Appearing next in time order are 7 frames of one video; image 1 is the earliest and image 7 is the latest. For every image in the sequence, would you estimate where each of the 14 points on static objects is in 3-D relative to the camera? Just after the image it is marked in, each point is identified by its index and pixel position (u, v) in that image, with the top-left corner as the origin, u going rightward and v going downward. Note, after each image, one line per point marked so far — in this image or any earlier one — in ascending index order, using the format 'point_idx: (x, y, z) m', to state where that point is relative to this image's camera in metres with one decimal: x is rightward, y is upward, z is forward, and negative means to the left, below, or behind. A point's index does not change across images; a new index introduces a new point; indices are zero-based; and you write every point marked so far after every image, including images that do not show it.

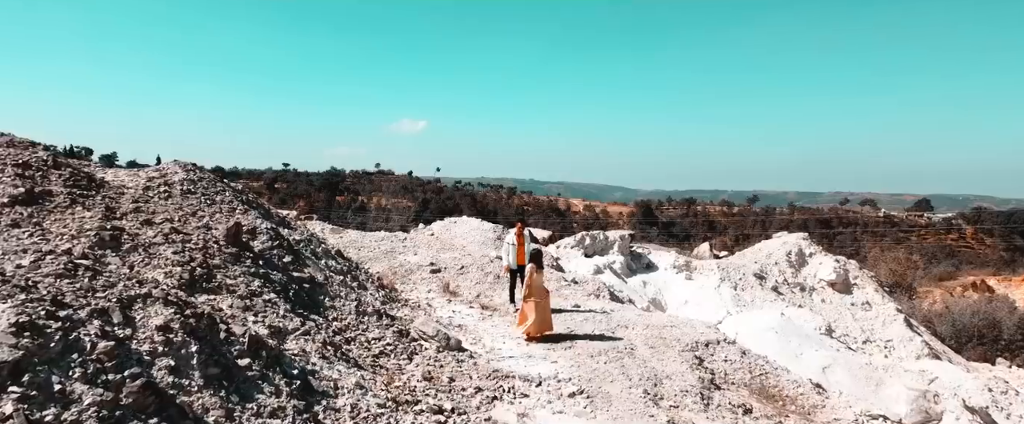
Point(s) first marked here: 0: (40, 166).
0: (-3.7, +0.4, +4.5) m
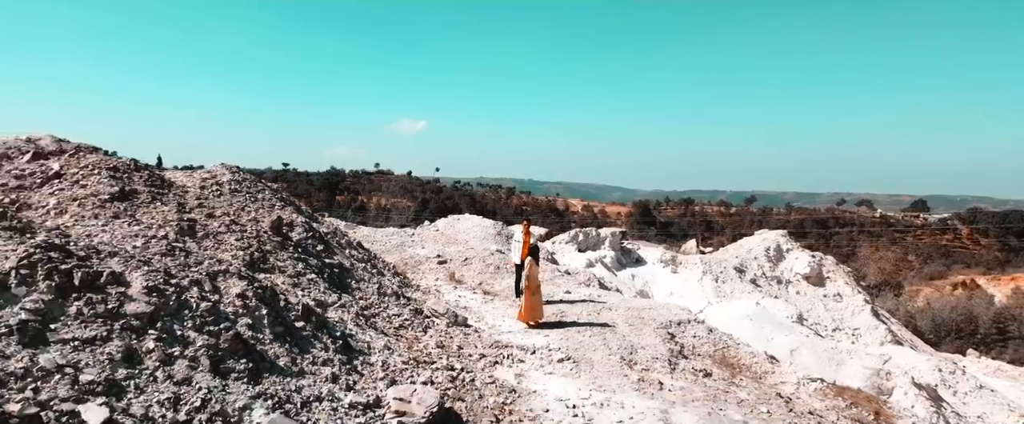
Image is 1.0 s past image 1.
0: (-3.7, +0.4, +5.5) m
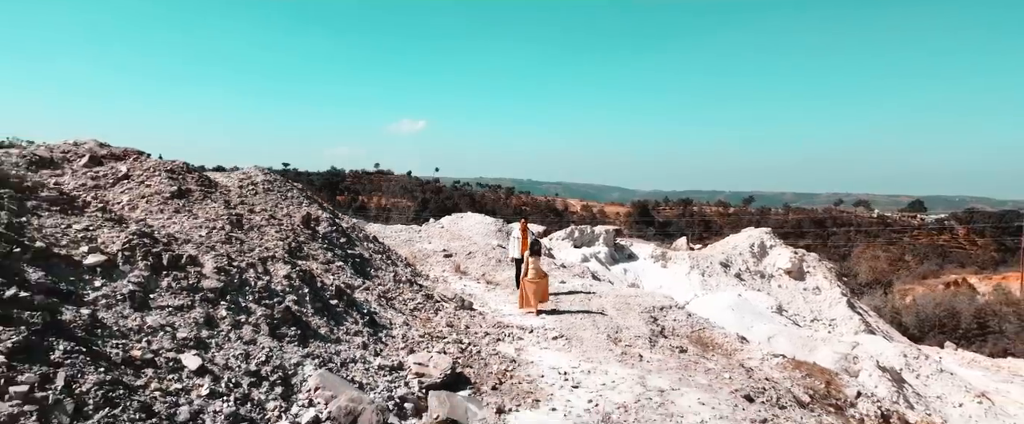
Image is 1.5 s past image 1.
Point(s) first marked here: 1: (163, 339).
0: (-3.7, +0.5, +6.4) m
1: (-2.4, -0.9, +3.9) m
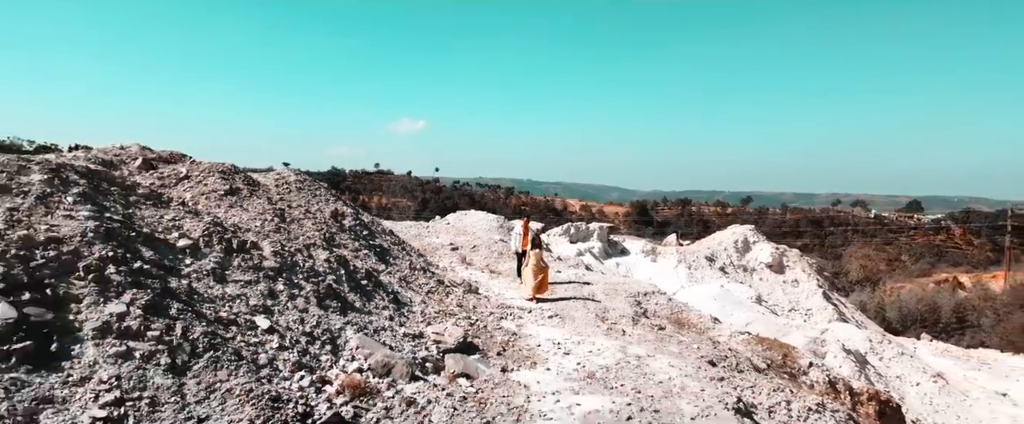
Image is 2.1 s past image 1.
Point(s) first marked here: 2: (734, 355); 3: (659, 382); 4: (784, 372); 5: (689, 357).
0: (-3.7, +0.5, +7.4) m
1: (-2.4, -0.8, +5.0) m
2: (+2.7, -1.7, +6.9) m
3: (+1.5, -1.7, +5.7) m
4: (+3.4, -2.0, +7.1) m
5: (+2.0, -1.7, +6.5) m
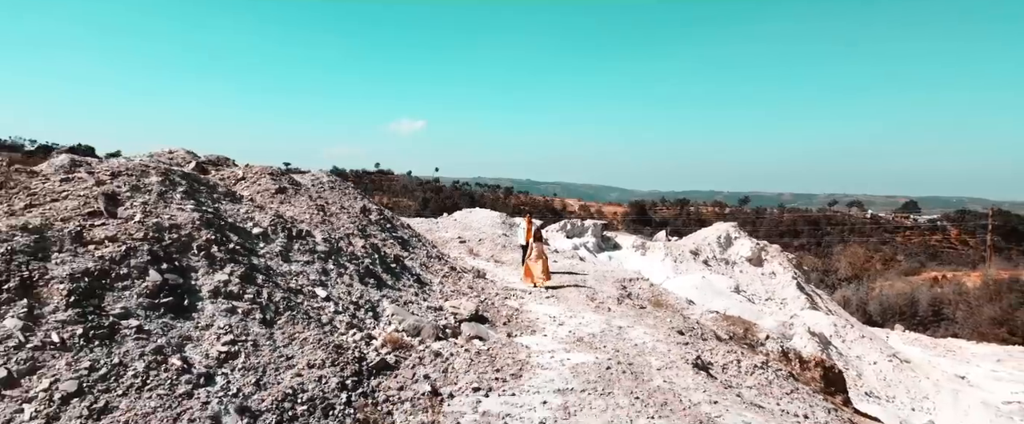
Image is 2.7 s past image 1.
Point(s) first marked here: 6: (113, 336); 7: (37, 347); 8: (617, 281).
0: (-3.7, +0.6, +8.8) m
1: (-2.3, -0.7, +6.3) m
2: (+2.8, -1.7, +8.2) m
3: (+1.5, -1.7, +7.1) m
4: (+3.5, -2.0, +8.5) m
5: (+2.1, -1.6, +7.8) m
6: (-3.1, -1.0, +4.4) m
7: (-3.4, -1.0, +4.1) m
8: (+1.9, -1.3, +10.4) m
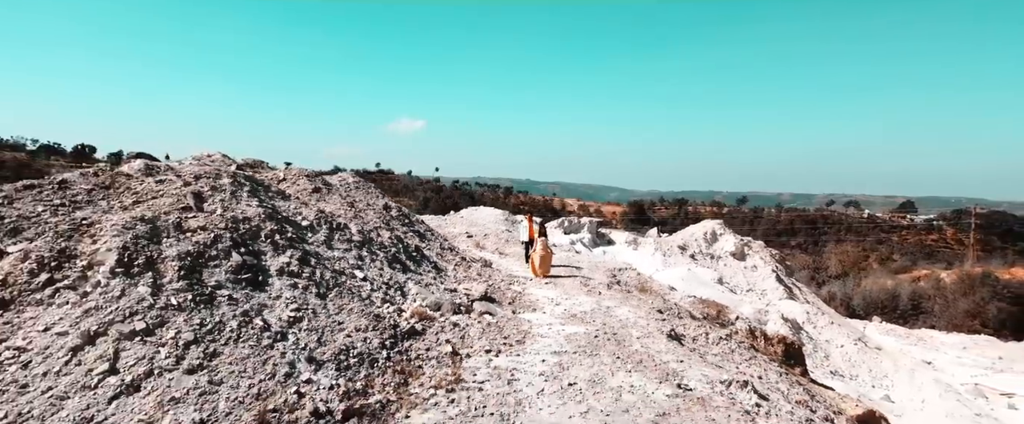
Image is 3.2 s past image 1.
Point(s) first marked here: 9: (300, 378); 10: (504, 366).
0: (-3.6, +0.7, +10.1) m
1: (-2.3, -0.7, +7.6) m
2: (+2.8, -1.6, +9.6) m
3: (+1.6, -1.6, +8.4) m
4: (+3.5, -1.9, +9.8) m
5: (+2.1, -1.5, +9.2) m
6: (-3.0, -0.9, +5.8) m
7: (-3.3, -0.9, +5.4) m
8: (+2.0, -1.2, +11.7) m
9: (-2.1, -1.6, +5.5) m
10: (-0.1, -1.8, +6.6) m
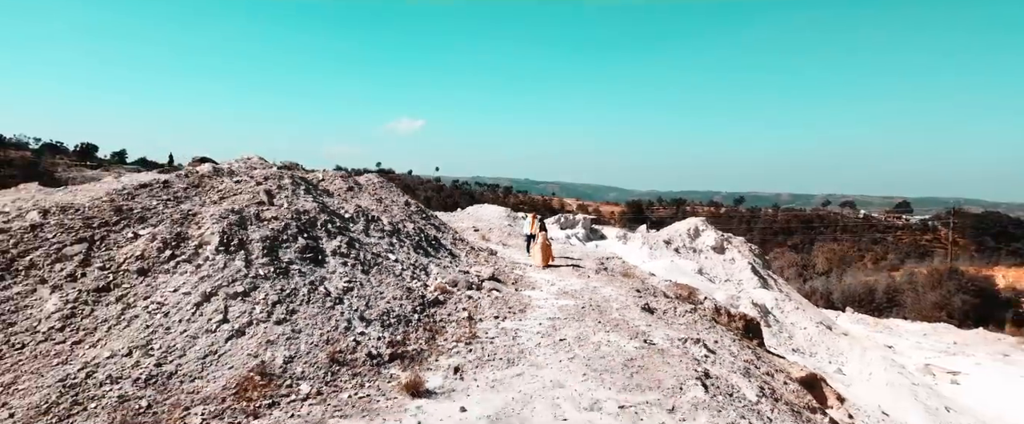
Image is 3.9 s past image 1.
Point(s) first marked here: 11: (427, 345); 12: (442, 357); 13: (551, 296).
0: (-3.5, +0.7, +11.9) m
1: (-2.2, -0.6, +9.4) m
2: (+2.9, -1.6, +11.4) m
3: (+1.6, -1.5, +10.2) m
4: (+3.6, -1.8, +11.6) m
5: (+2.2, -1.5, +11.0) m
6: (-3.0, -0.8, +7.6) m
7: (-3.3, -0.8, +7.2) m
8: (+2.0, -1.1, +13.5) m
9: (-2.0, -1.5, +7.3) m
10: (0.0, -1.7, +8.4) m
11: (-1.1, -1.8, +7.6) m
12: (-0.9, -1.9, +7.3) m
13: (+0.7, -1.5, +10.0) m
